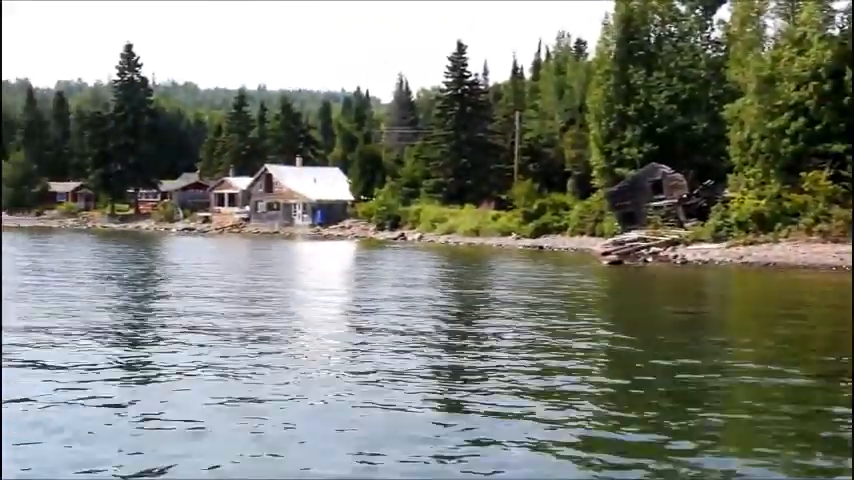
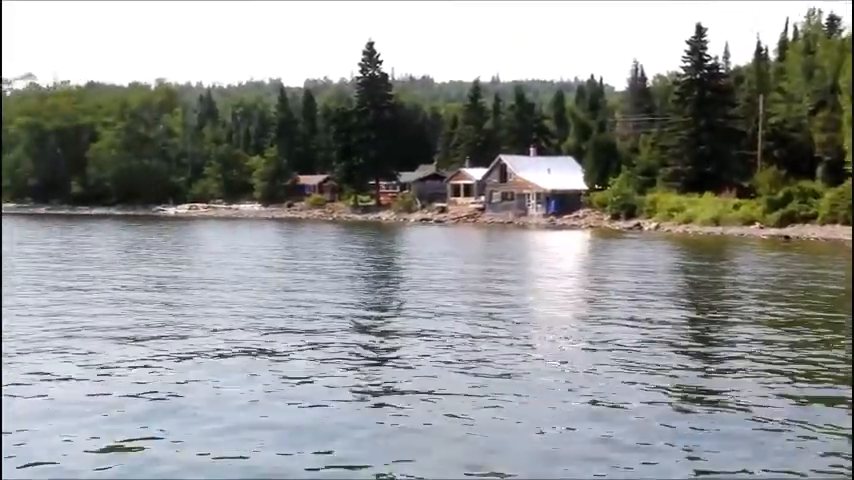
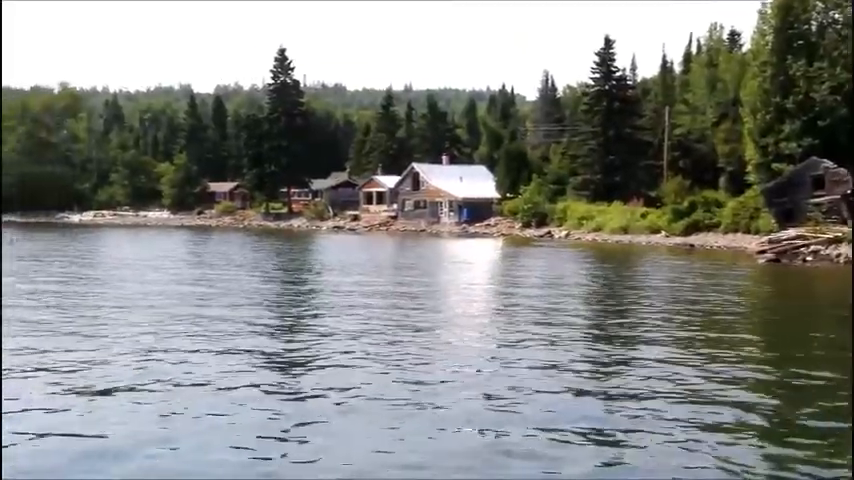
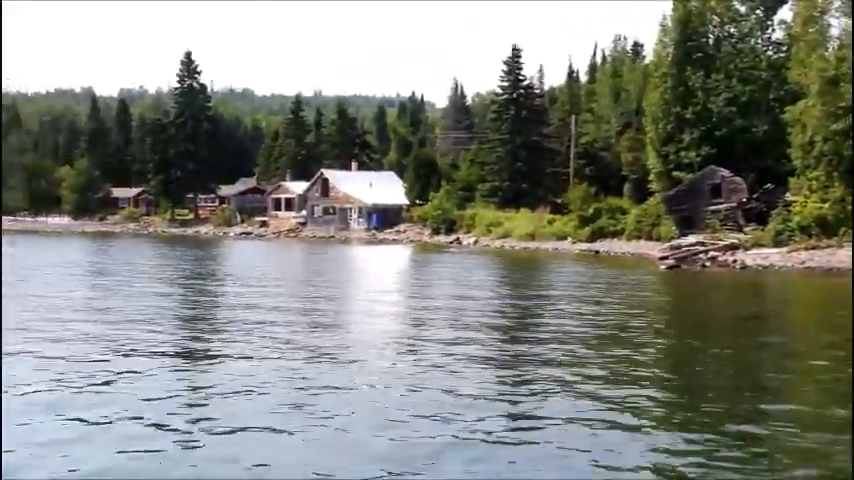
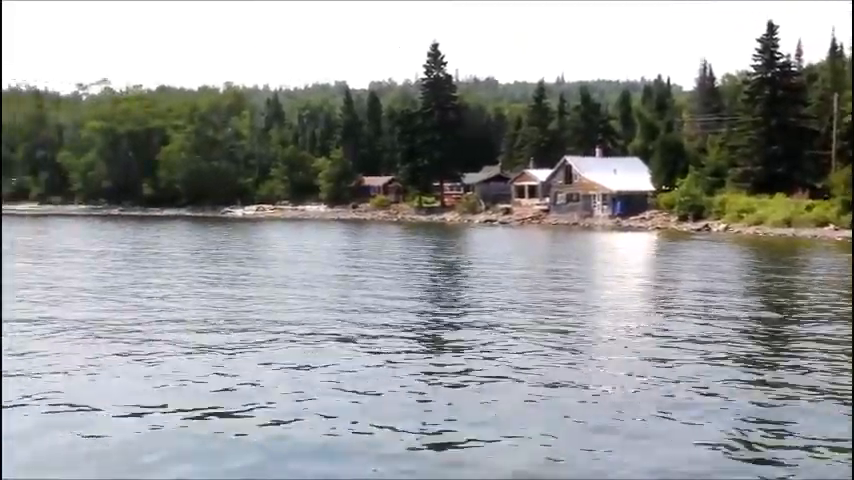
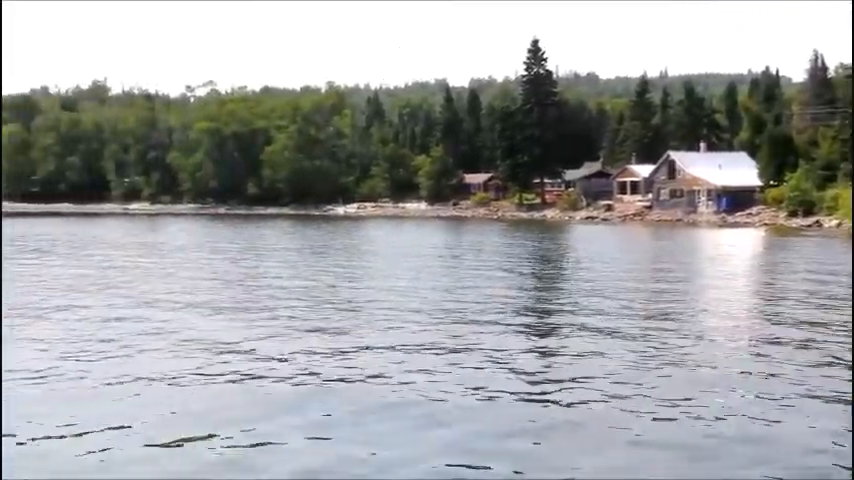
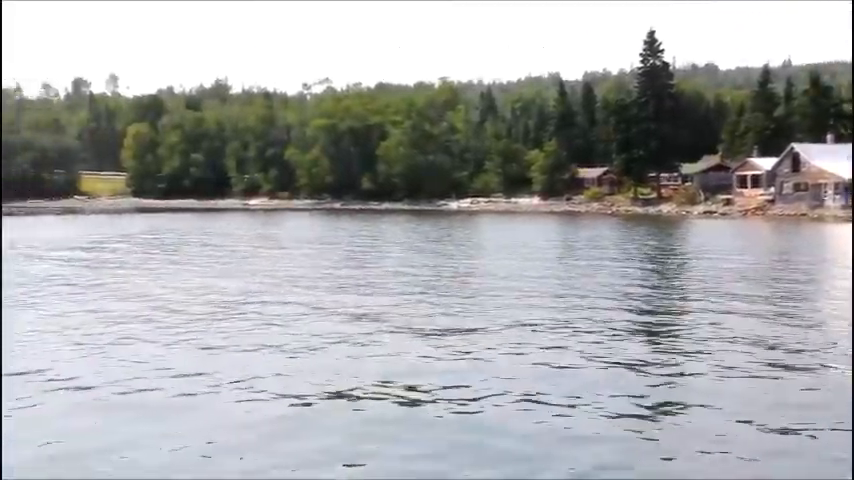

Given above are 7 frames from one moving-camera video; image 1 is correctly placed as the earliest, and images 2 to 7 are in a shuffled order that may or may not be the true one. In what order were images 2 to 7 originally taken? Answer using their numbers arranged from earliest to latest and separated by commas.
4, 3, 2, 5, 6, 7
